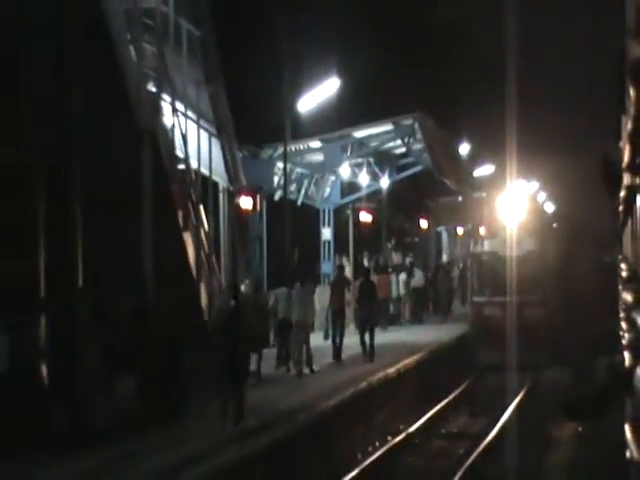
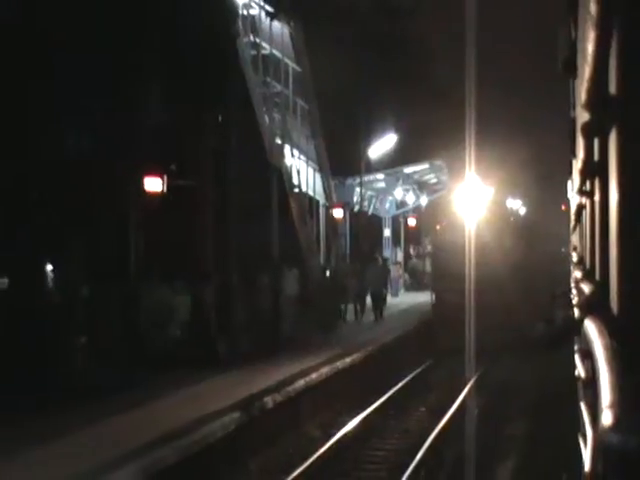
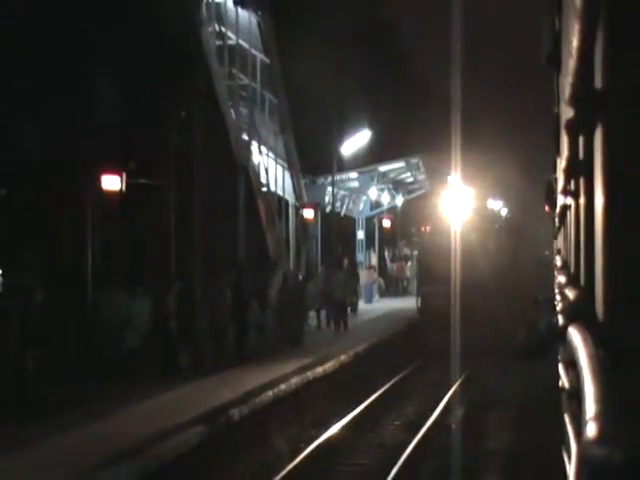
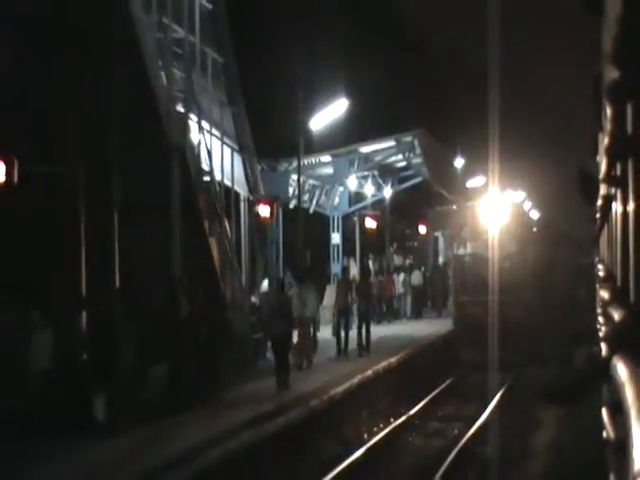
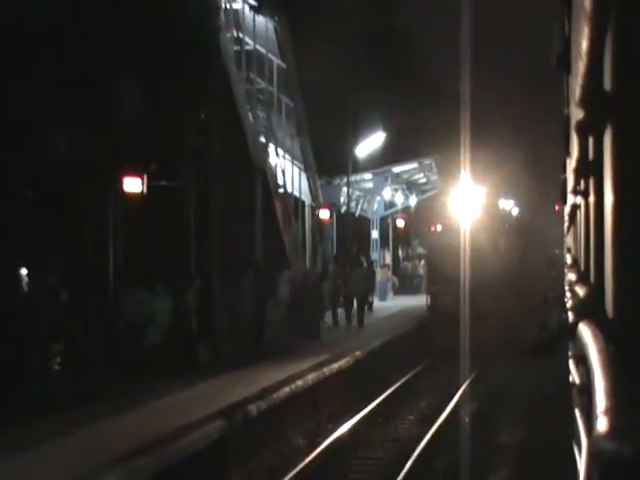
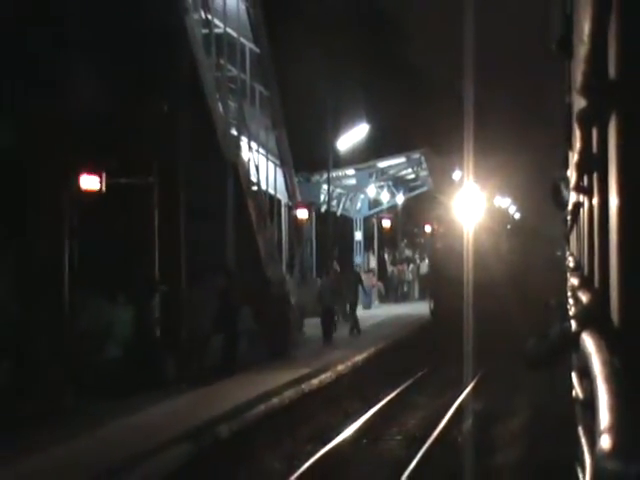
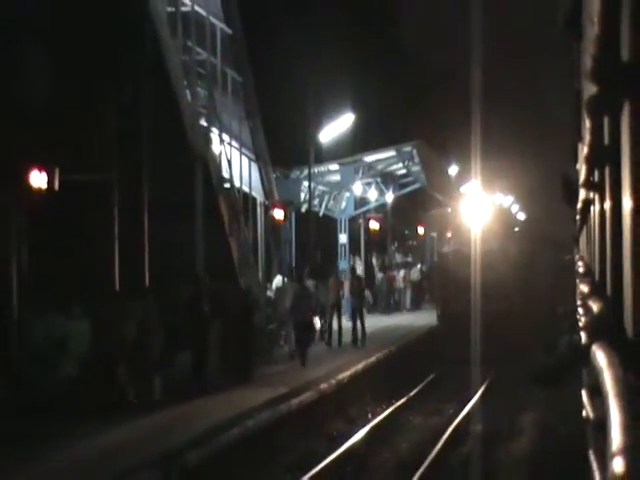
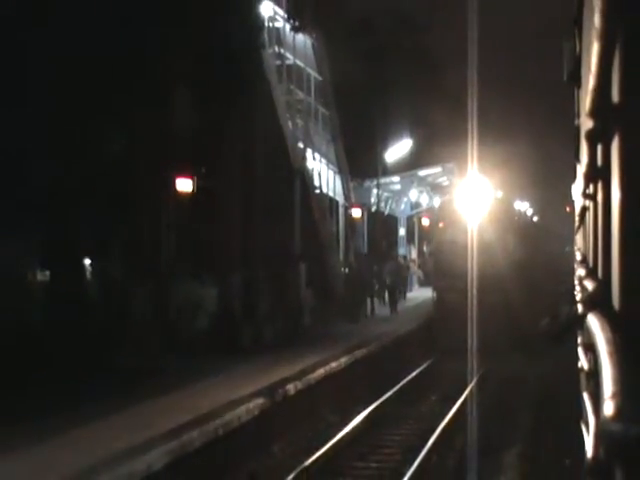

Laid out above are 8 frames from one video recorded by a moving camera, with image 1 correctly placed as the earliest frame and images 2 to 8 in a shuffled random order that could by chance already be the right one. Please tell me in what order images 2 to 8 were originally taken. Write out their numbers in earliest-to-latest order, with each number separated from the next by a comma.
4, 7, 6, 3, 5, 2, 8
